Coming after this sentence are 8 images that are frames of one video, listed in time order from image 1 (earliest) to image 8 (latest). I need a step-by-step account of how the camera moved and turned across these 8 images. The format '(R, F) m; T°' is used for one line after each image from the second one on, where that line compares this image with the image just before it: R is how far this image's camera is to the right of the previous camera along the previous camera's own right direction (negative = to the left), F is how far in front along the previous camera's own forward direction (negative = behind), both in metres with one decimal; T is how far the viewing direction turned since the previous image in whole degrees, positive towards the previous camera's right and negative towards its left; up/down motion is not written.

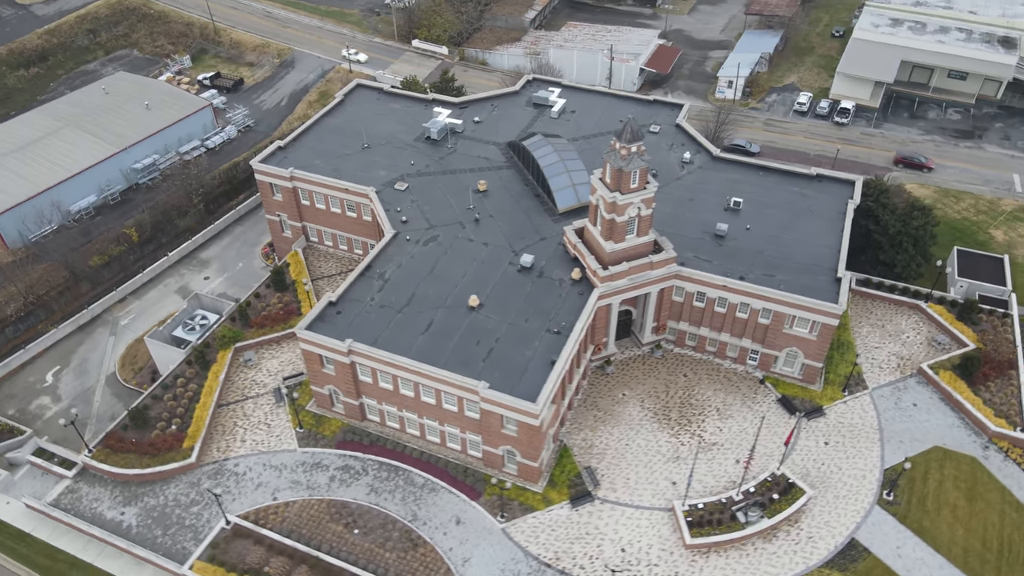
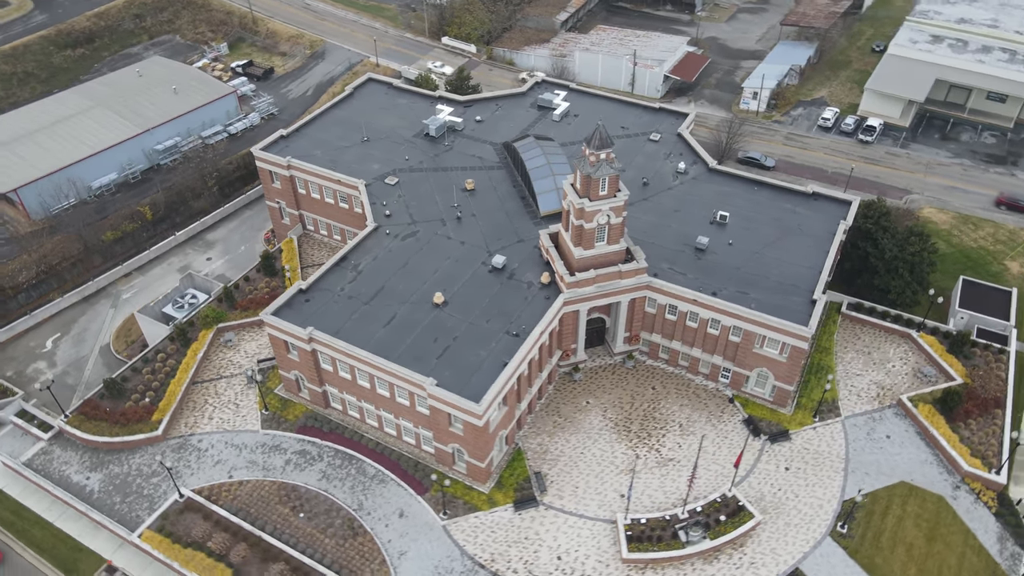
(+7.1, +0.1) m; -4°
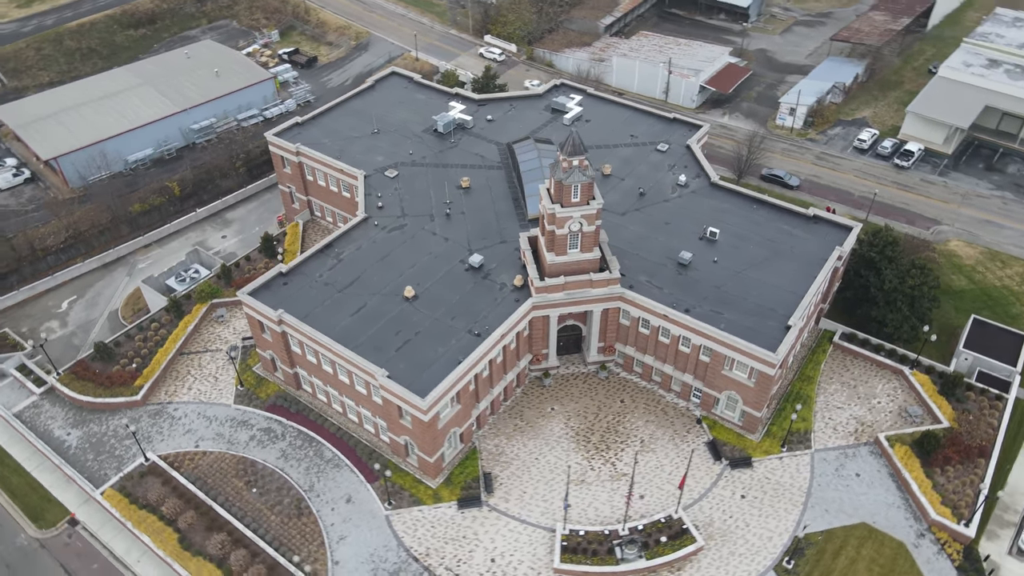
(+7.9, +0.2) m; -5°
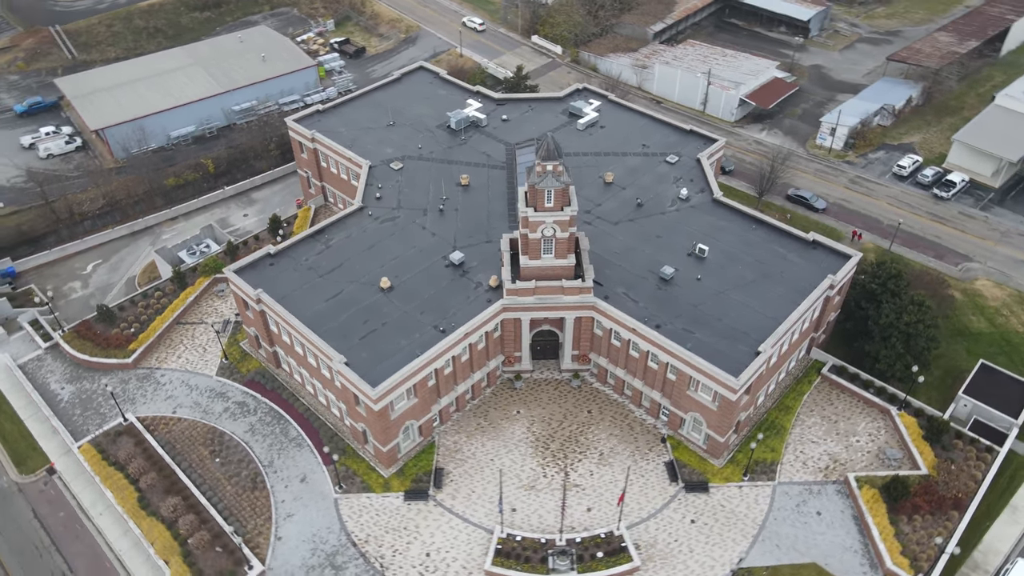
(+8.0, +0.3) m; -6°
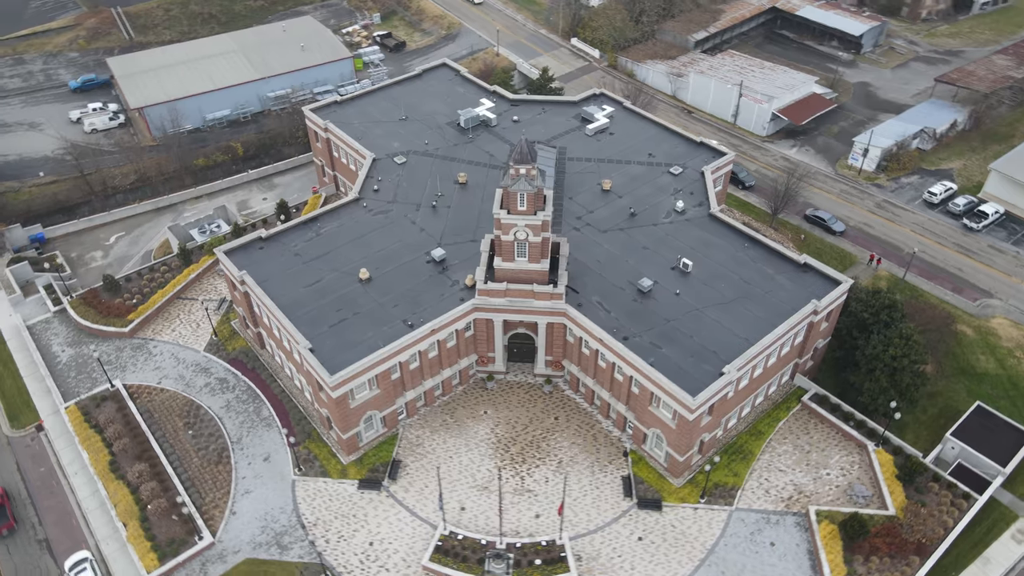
(+7.2, +0.2) m; -5°
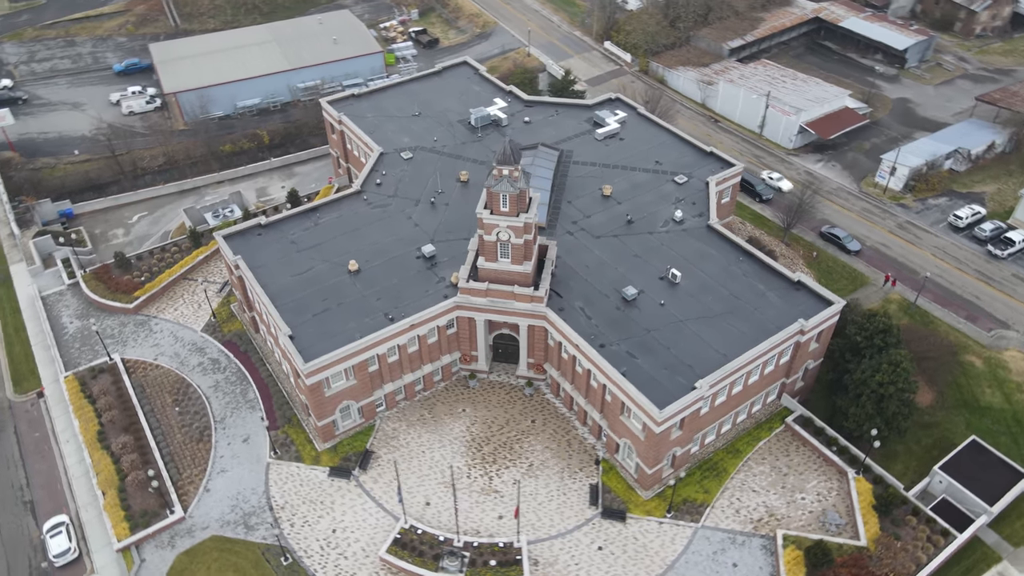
(+5.4, +0.1) m; -4°
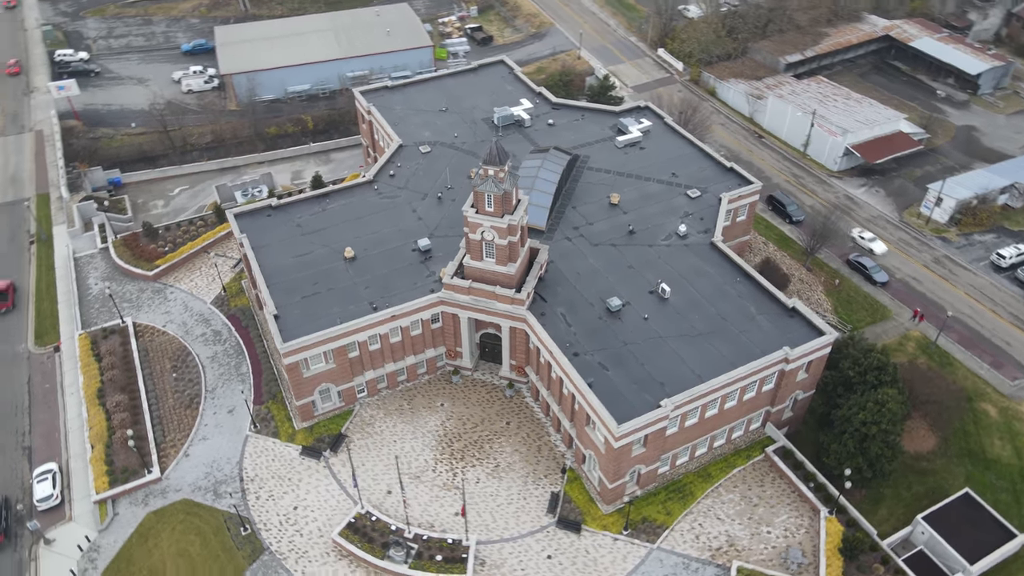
(+7.2, +0.3) m; -6°
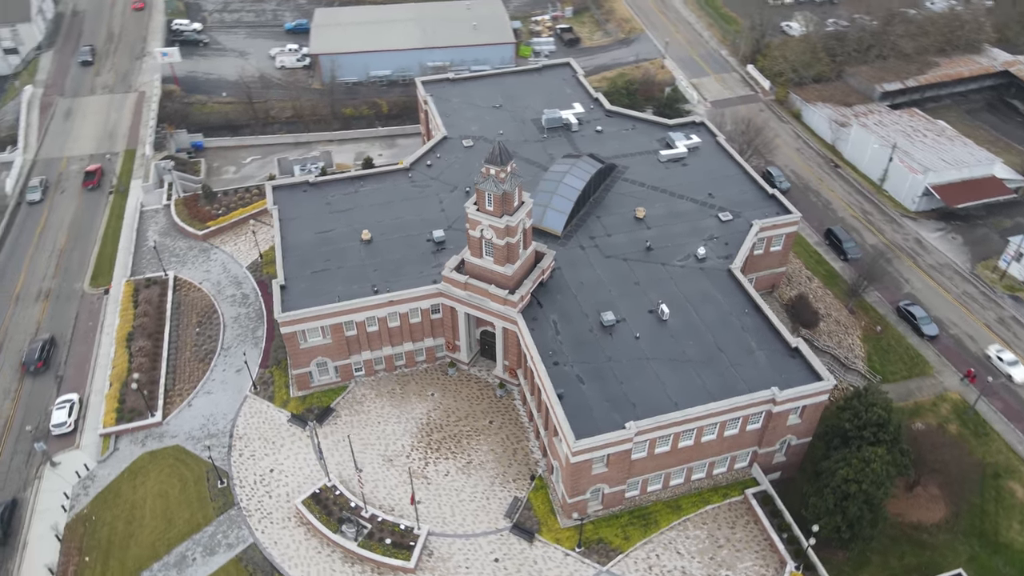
(+8.8, +0.6) m; -8°
